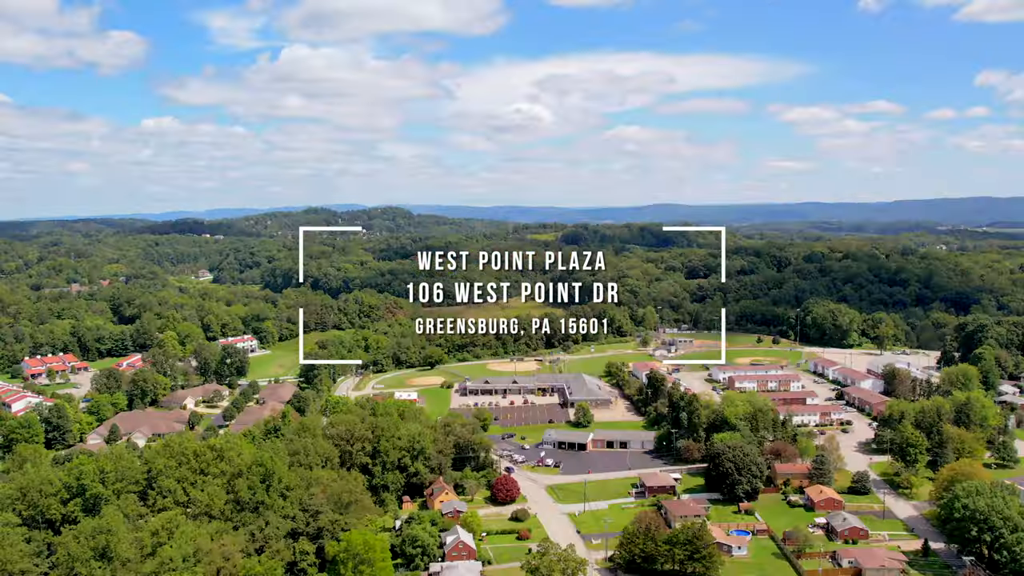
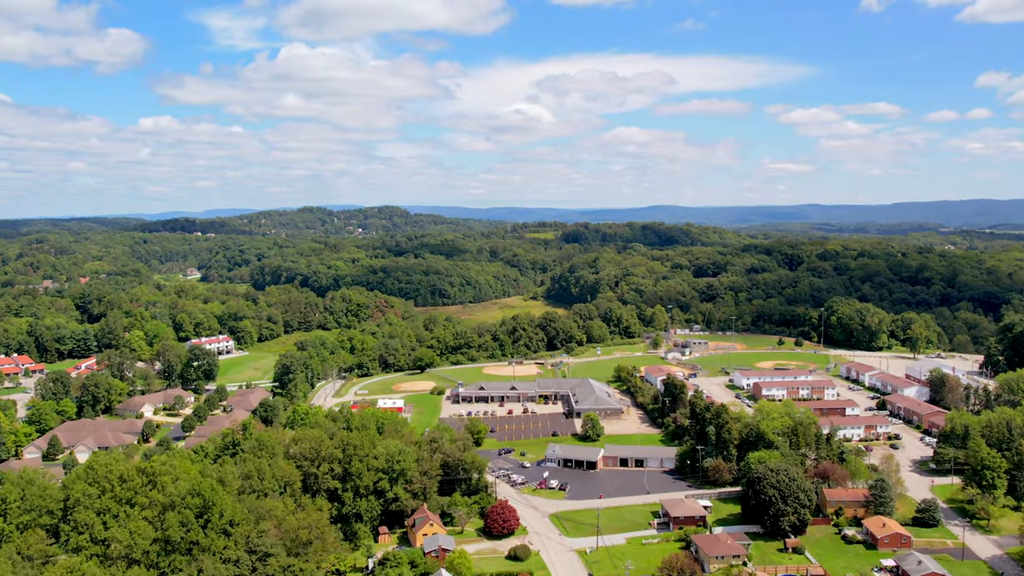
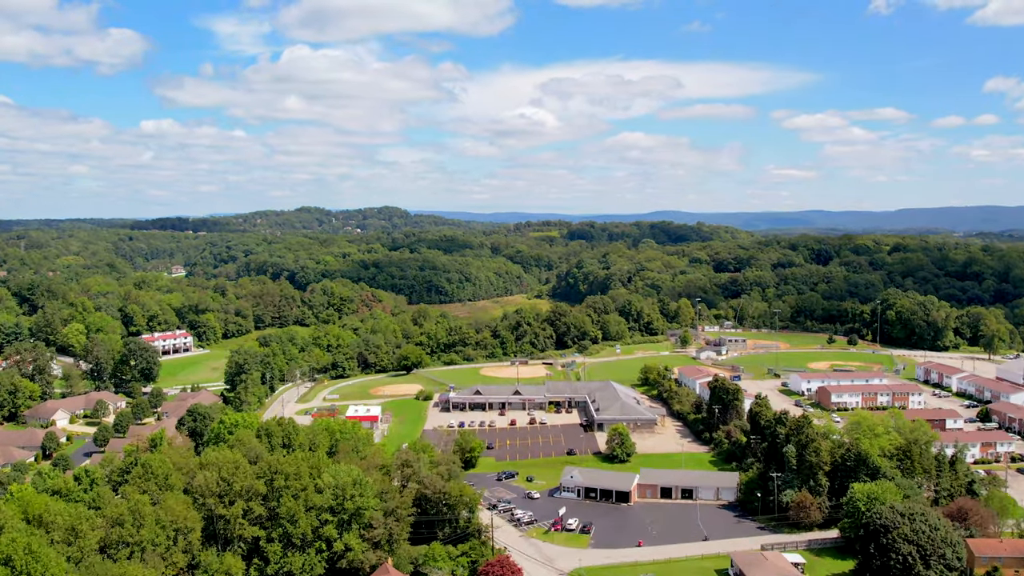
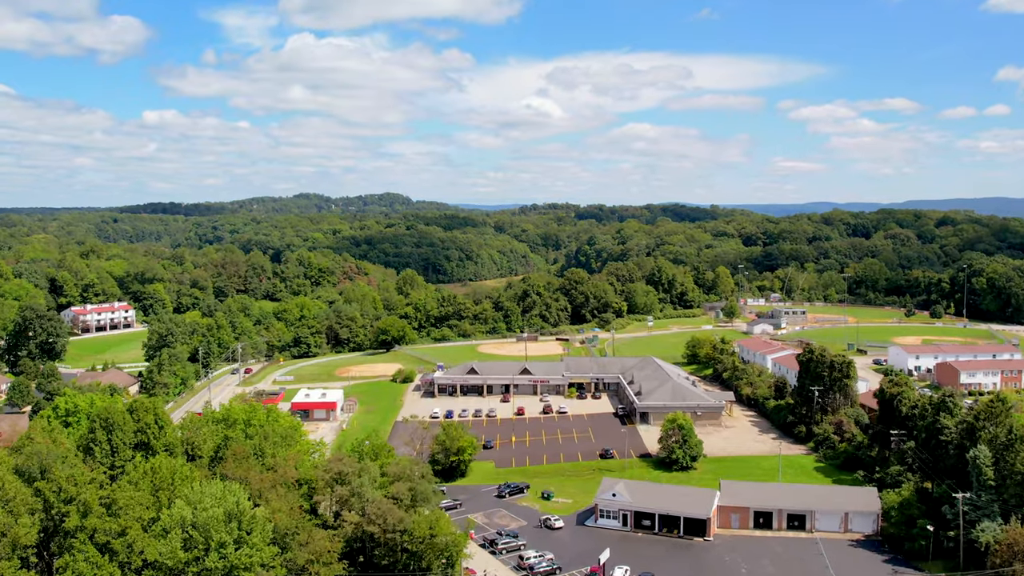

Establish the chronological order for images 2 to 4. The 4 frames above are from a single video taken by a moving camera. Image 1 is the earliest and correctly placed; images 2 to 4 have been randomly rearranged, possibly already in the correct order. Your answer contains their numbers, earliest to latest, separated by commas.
2, 3, 4
